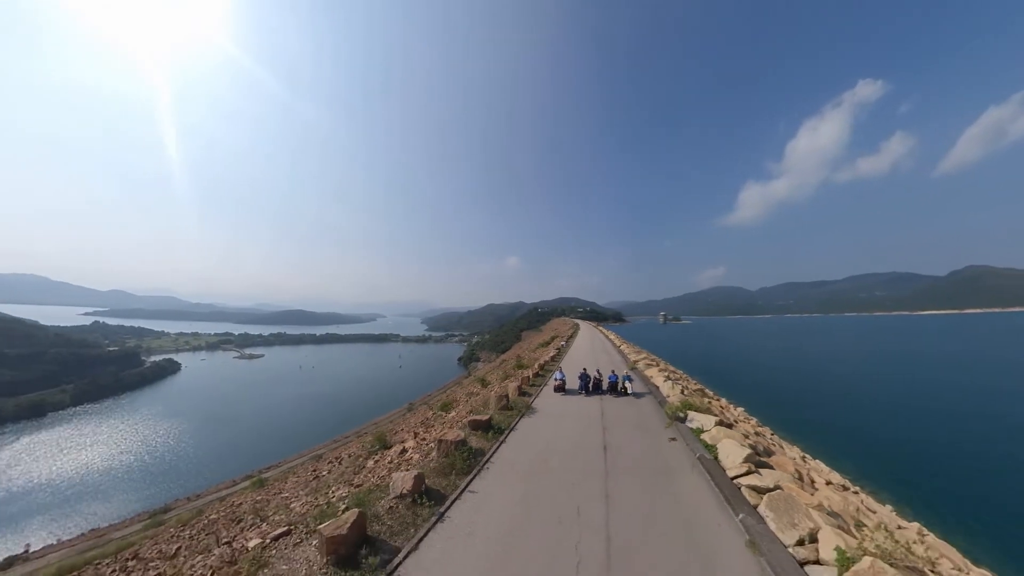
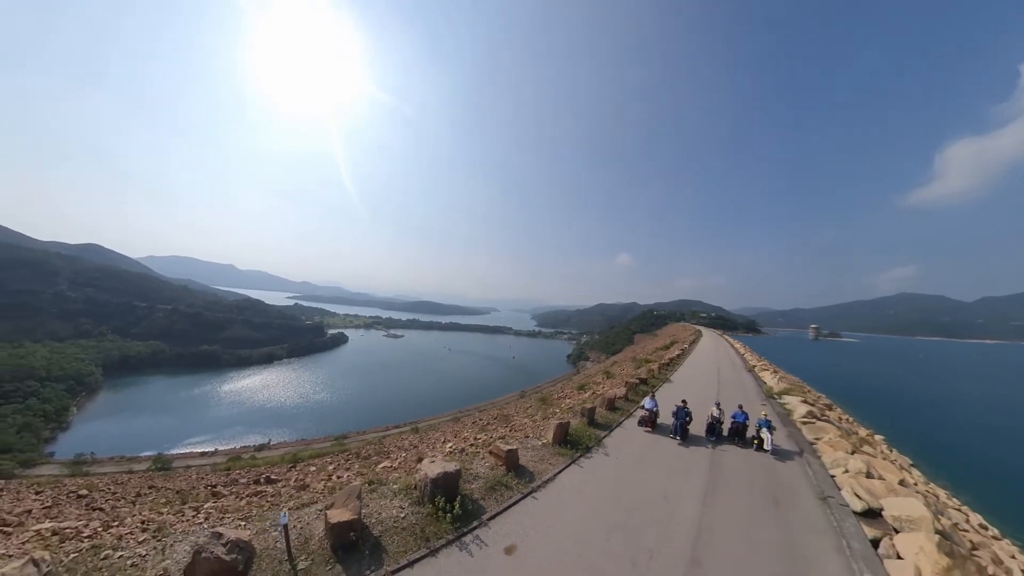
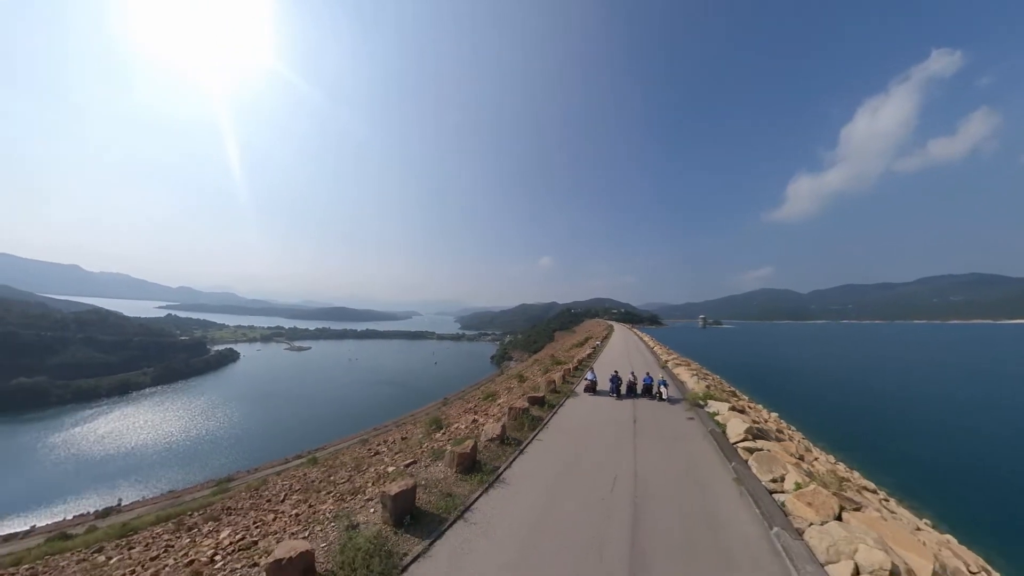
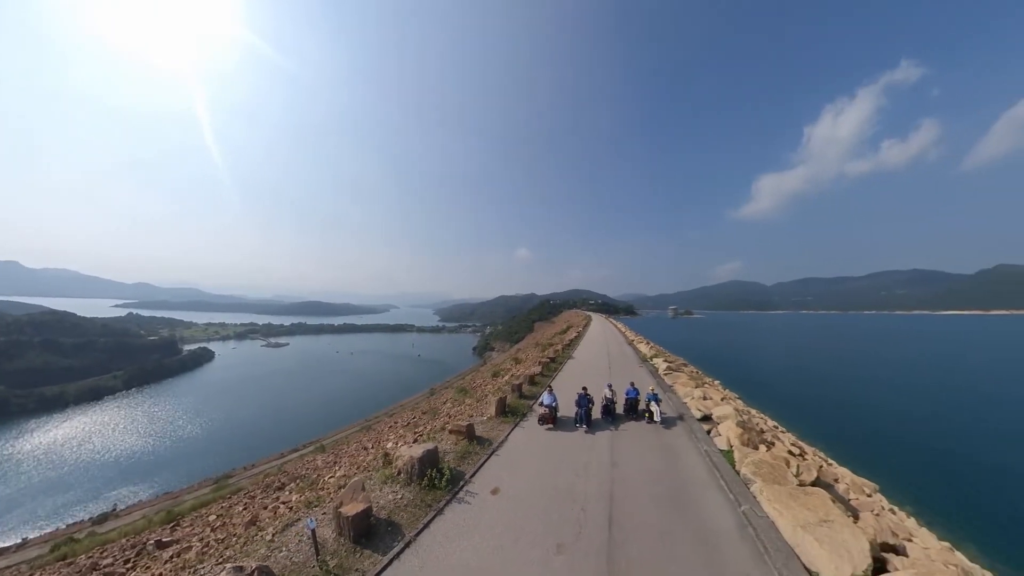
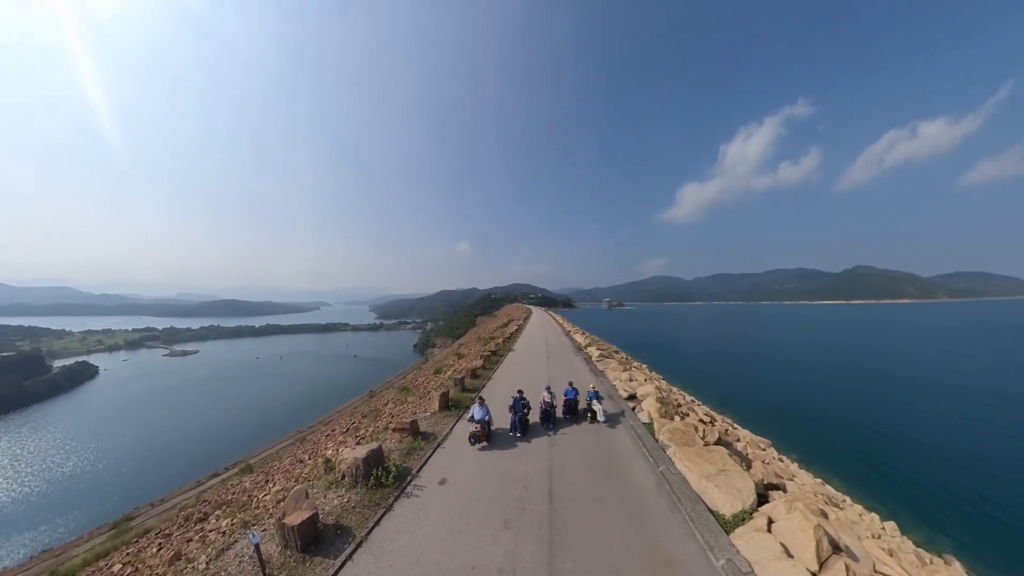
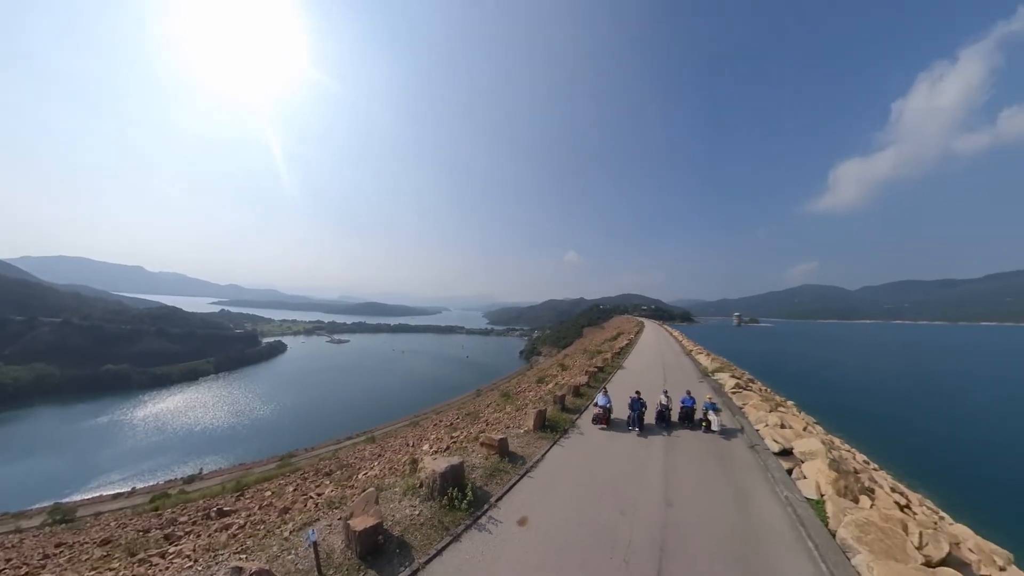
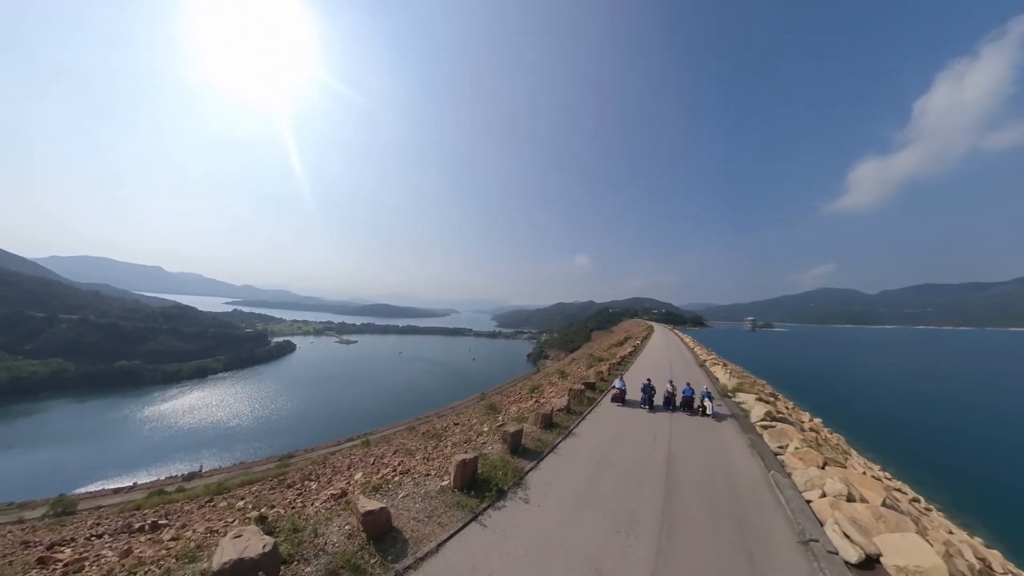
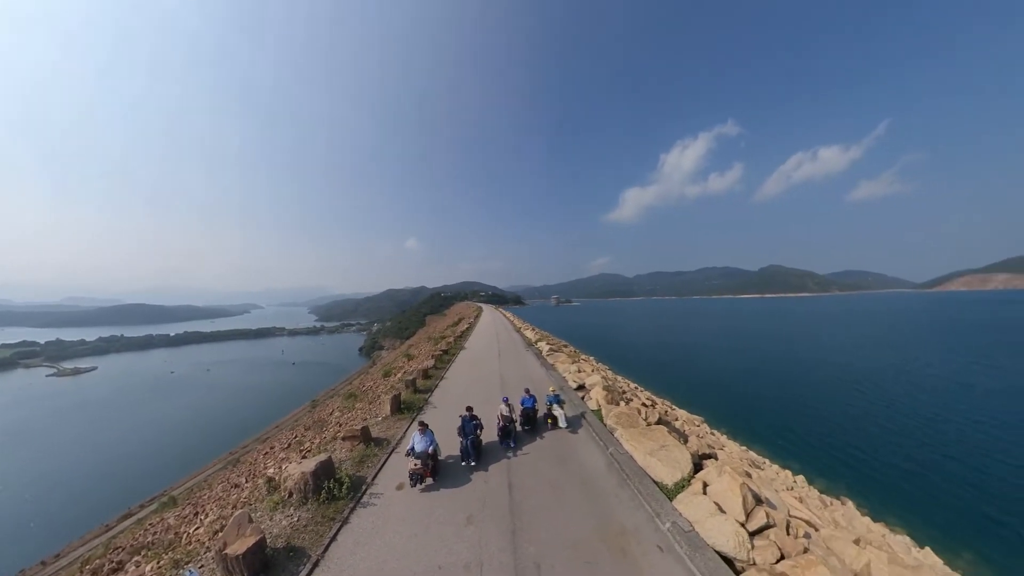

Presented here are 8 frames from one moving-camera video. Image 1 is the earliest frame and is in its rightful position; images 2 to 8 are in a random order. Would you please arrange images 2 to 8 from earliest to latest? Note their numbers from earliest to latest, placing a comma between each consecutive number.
3, 7, 2, 6, 4, 5, 8
